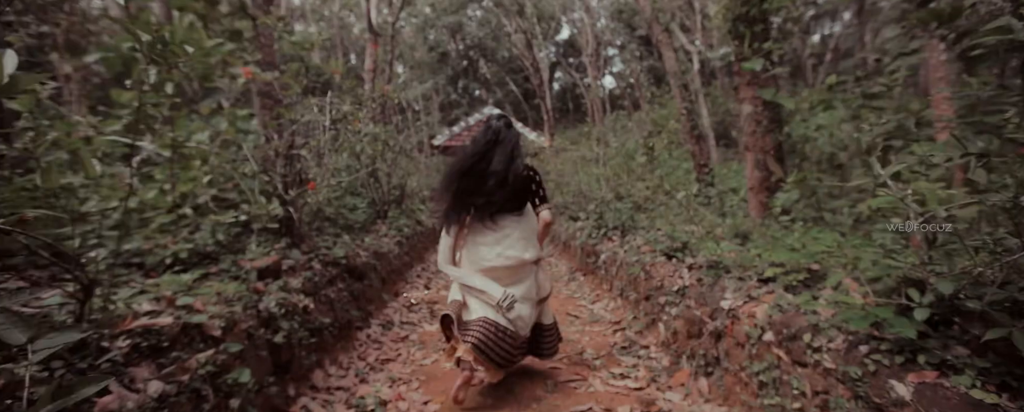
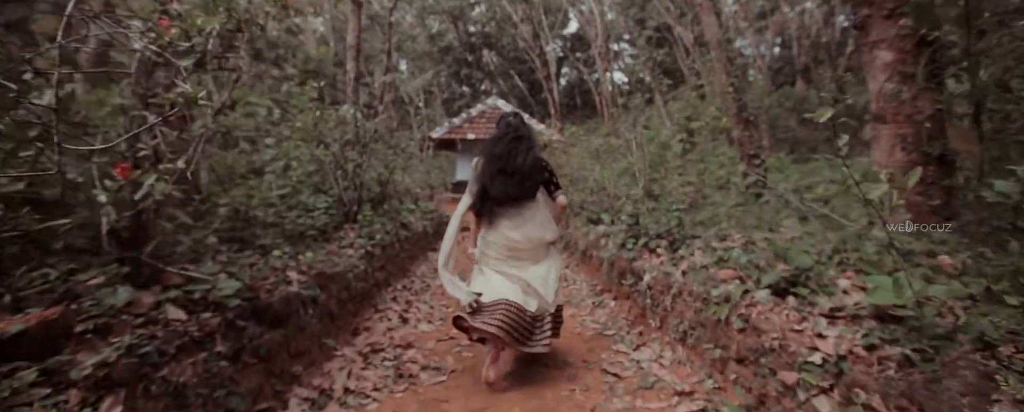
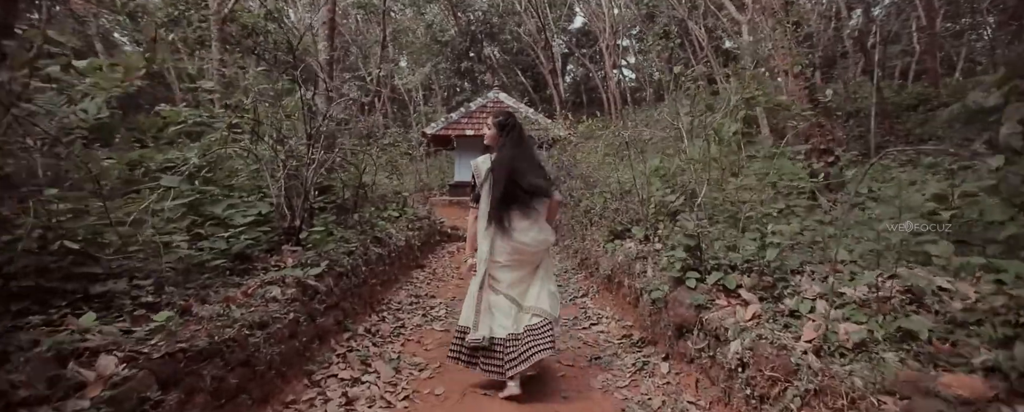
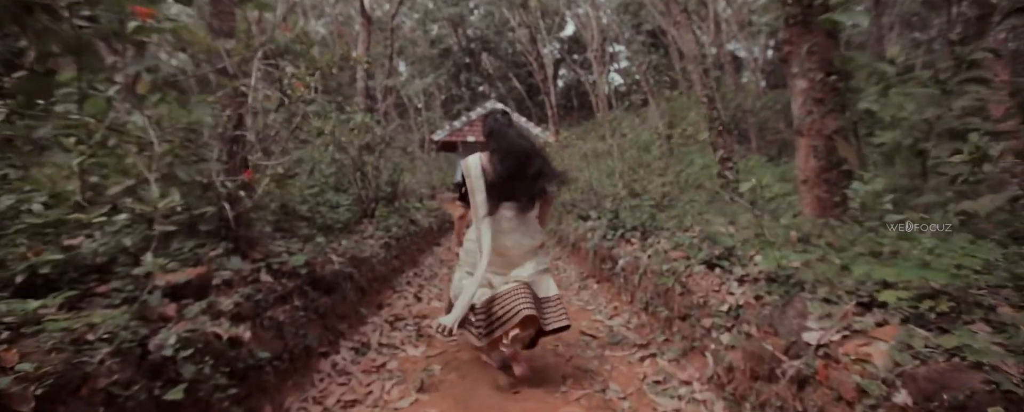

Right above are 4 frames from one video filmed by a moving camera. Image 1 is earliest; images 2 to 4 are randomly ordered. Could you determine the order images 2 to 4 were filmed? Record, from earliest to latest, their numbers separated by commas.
4, 2, 3
